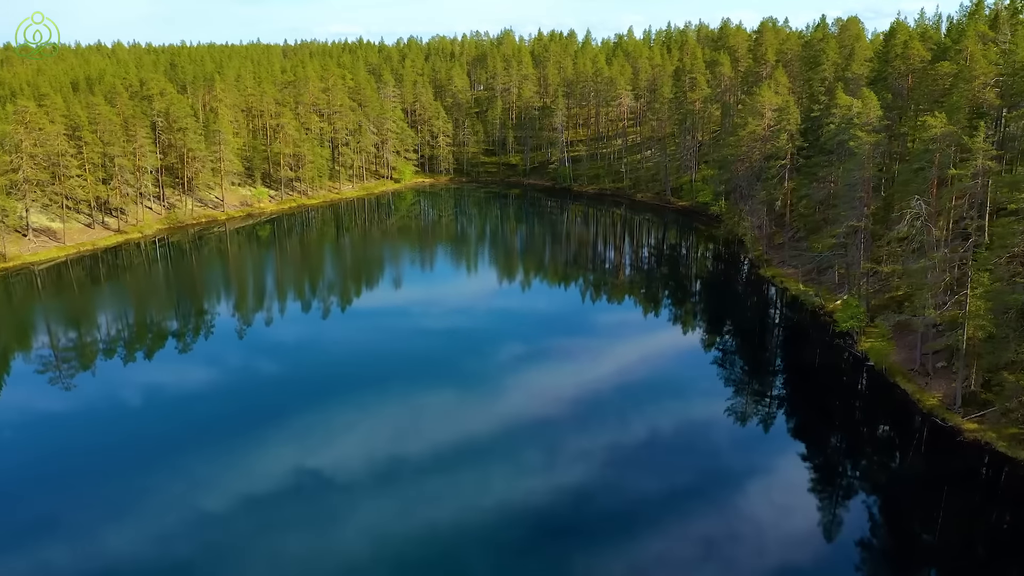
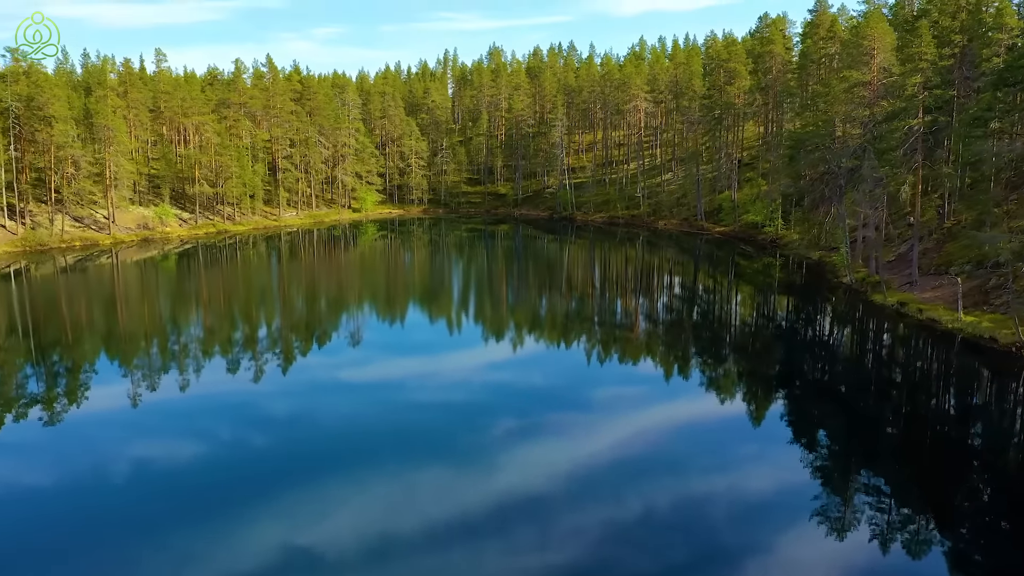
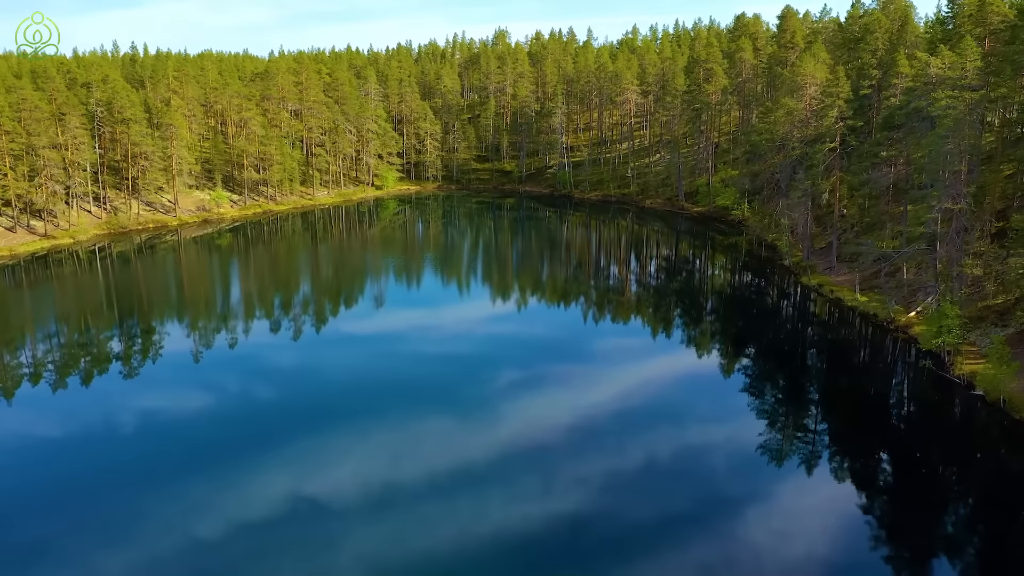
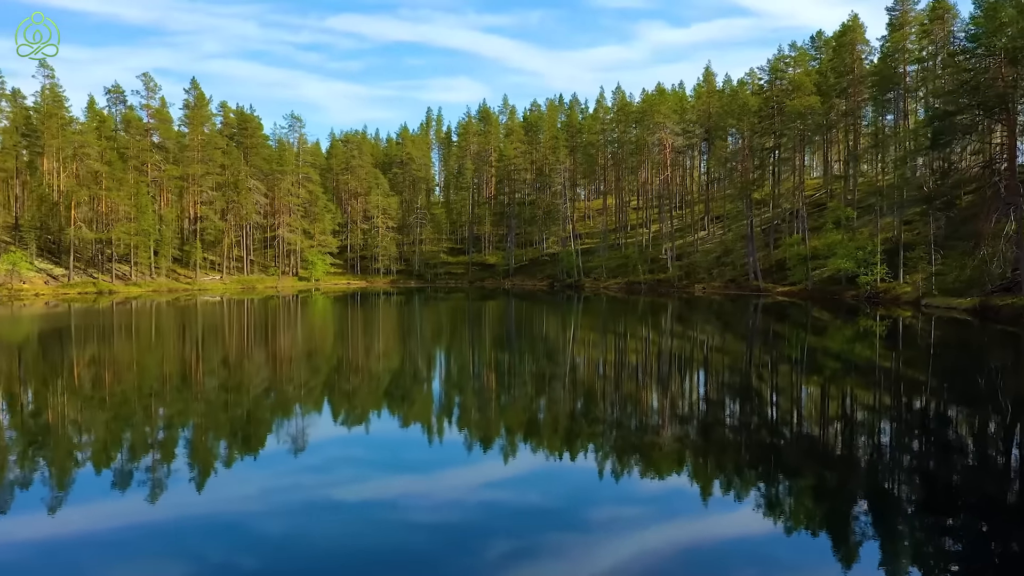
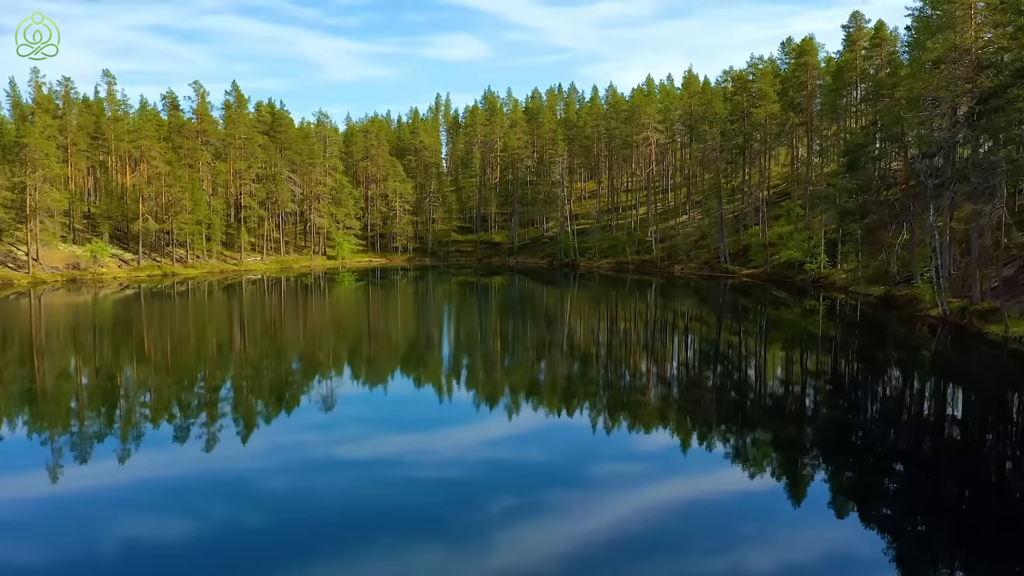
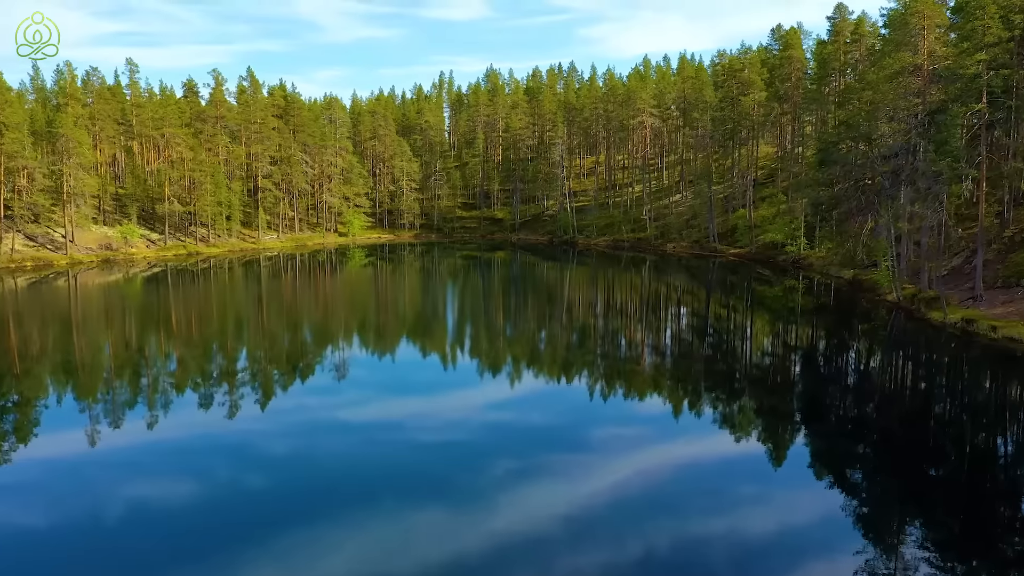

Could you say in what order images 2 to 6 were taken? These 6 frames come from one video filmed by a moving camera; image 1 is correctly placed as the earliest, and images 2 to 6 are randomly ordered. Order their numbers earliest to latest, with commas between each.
3, 2, 6, 5, 4
